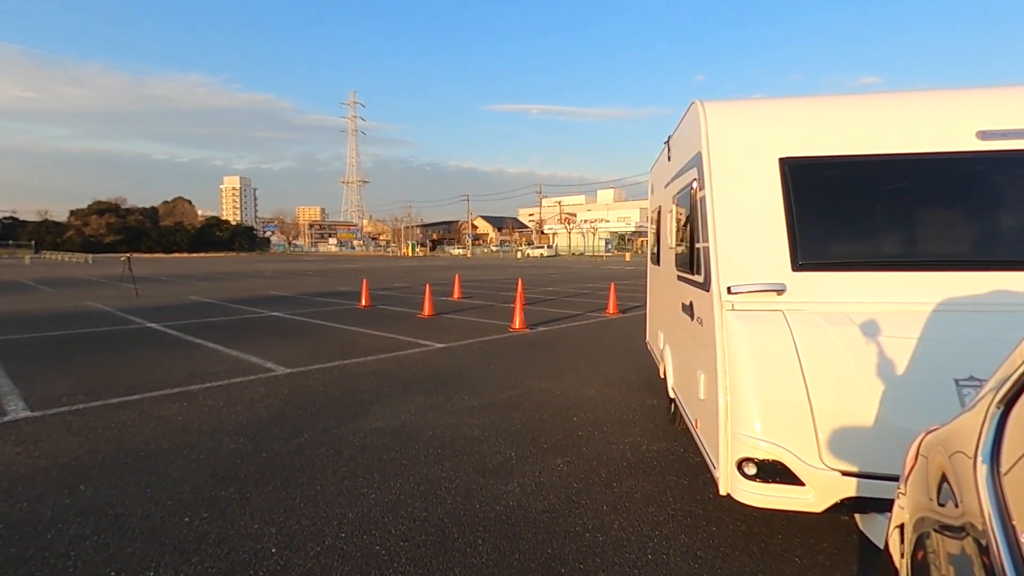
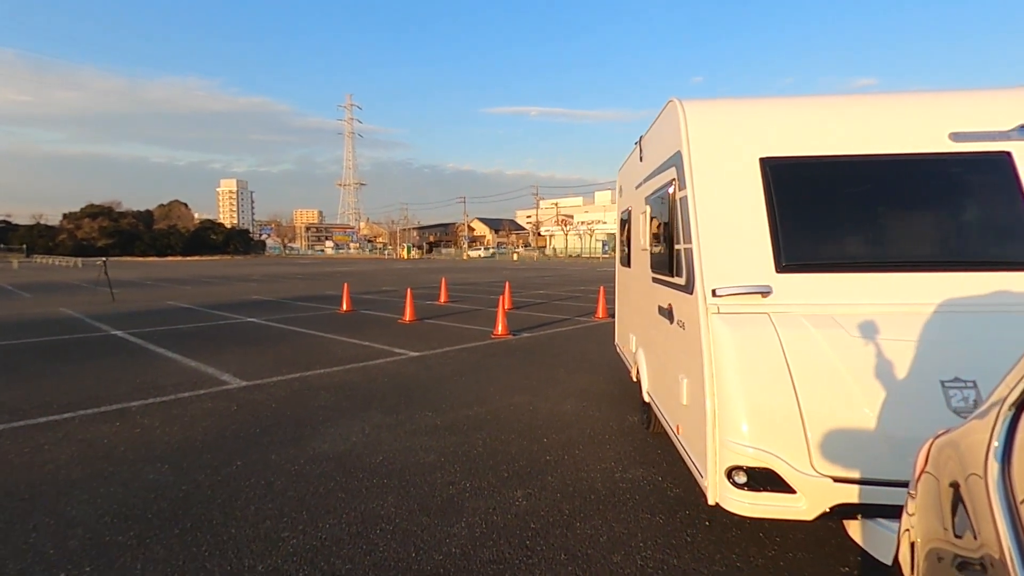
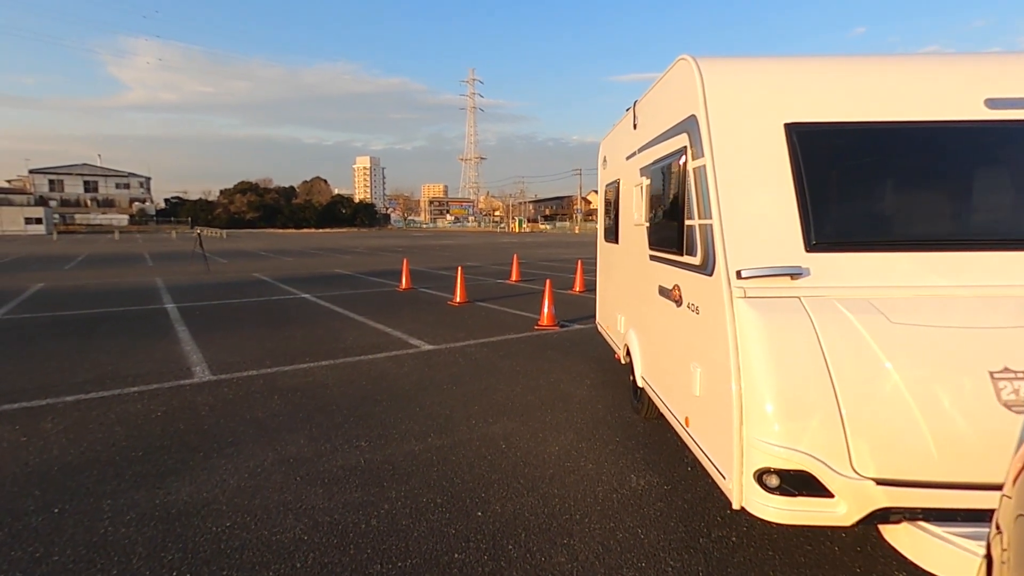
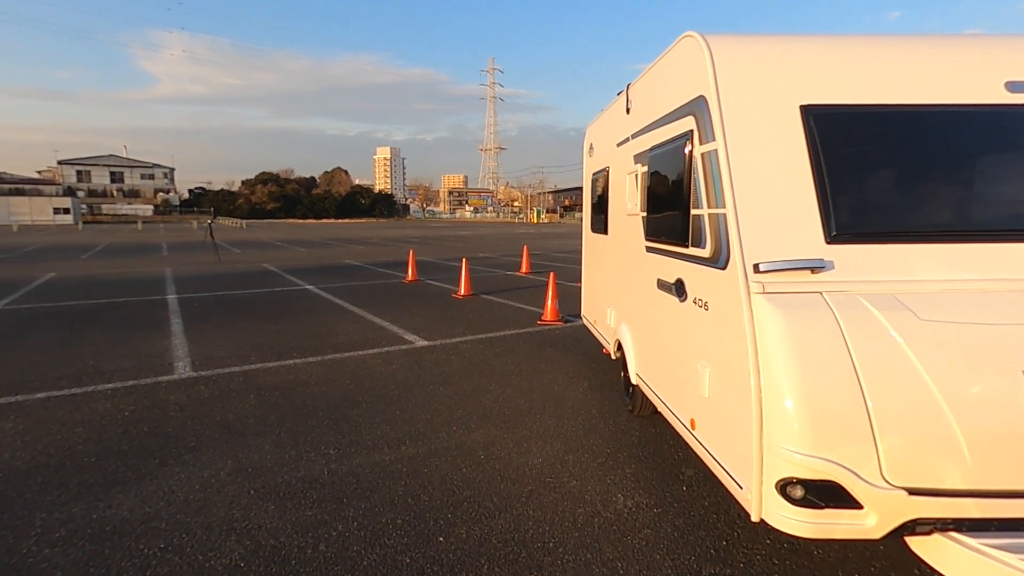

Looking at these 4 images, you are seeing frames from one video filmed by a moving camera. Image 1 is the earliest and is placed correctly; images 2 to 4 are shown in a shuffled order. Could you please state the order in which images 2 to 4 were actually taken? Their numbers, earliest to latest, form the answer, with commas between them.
2, 3, 4
